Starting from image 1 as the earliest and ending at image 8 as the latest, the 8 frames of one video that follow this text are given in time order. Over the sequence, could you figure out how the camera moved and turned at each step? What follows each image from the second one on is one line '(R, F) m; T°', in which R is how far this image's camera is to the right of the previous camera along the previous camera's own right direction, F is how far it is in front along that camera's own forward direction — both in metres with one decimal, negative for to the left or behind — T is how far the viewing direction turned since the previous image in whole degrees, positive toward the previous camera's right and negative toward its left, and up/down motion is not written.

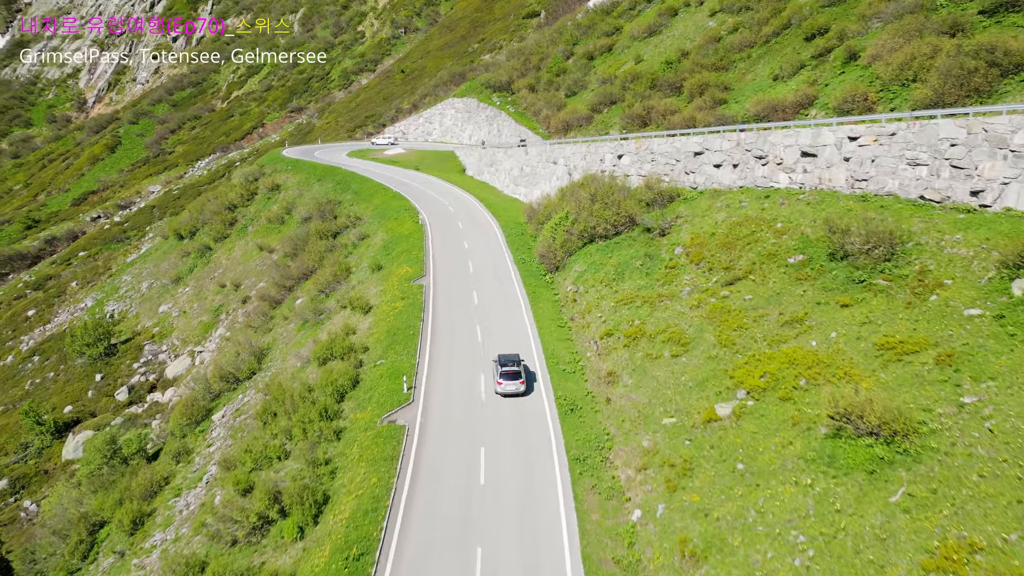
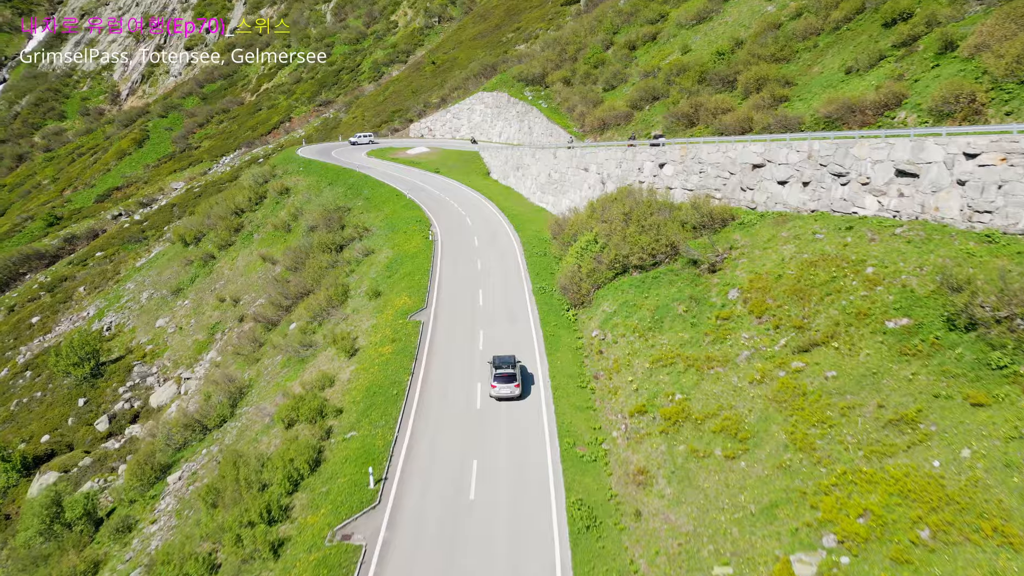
(+0.9, +5.4) m; -3°
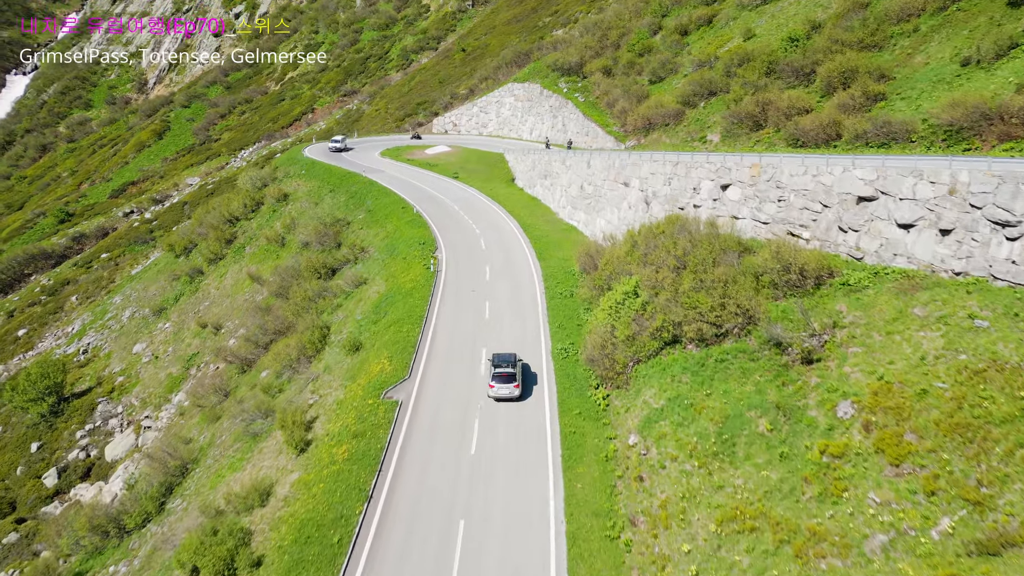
(+0.8, +7.0) m; -3°
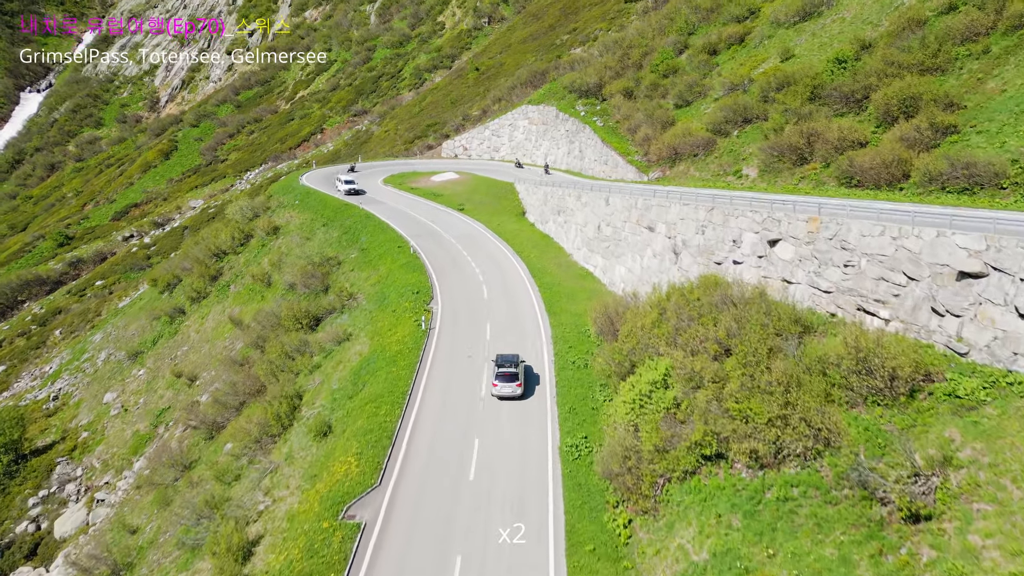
(+0.5, +4.2) m; -1°
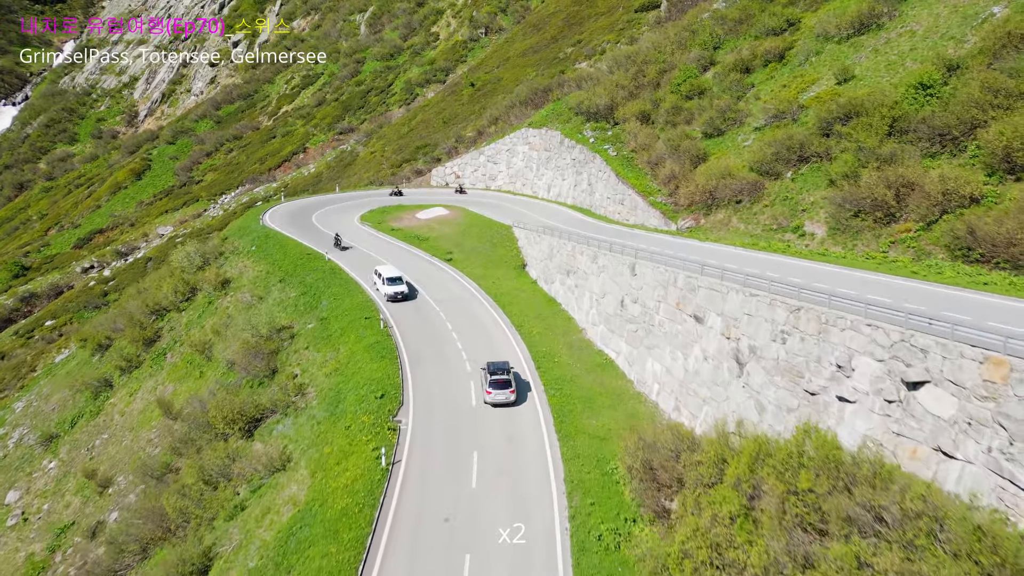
(+0.1, +7.2) m; 0°
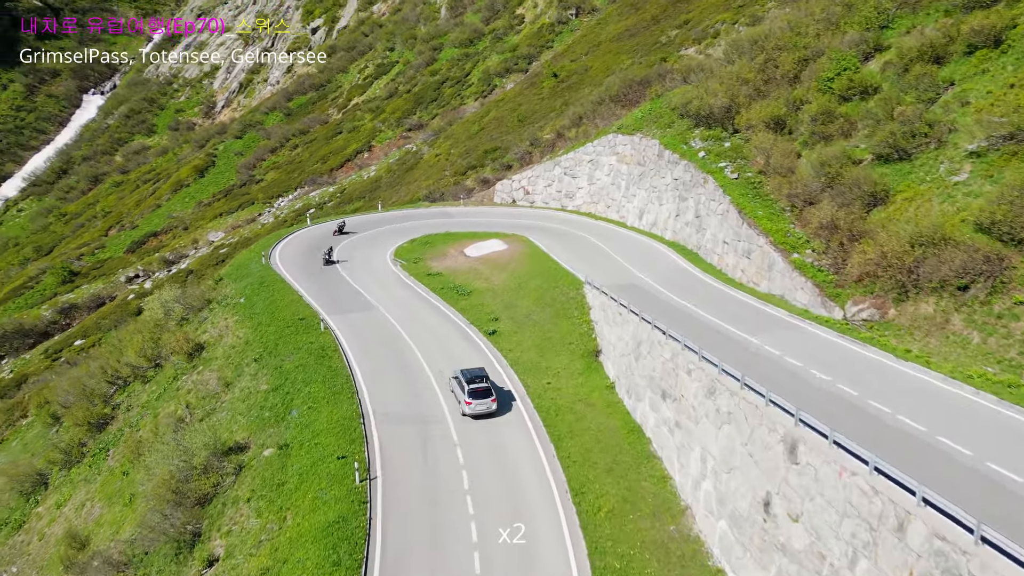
(+0.6, +10.6) m; -7°
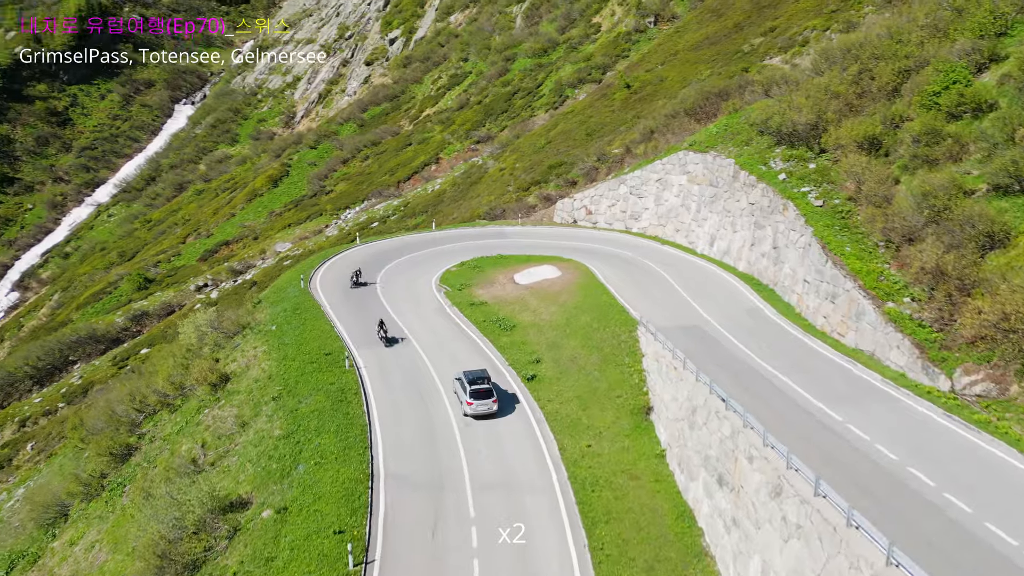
(+1.0, +2.6) m; -6°
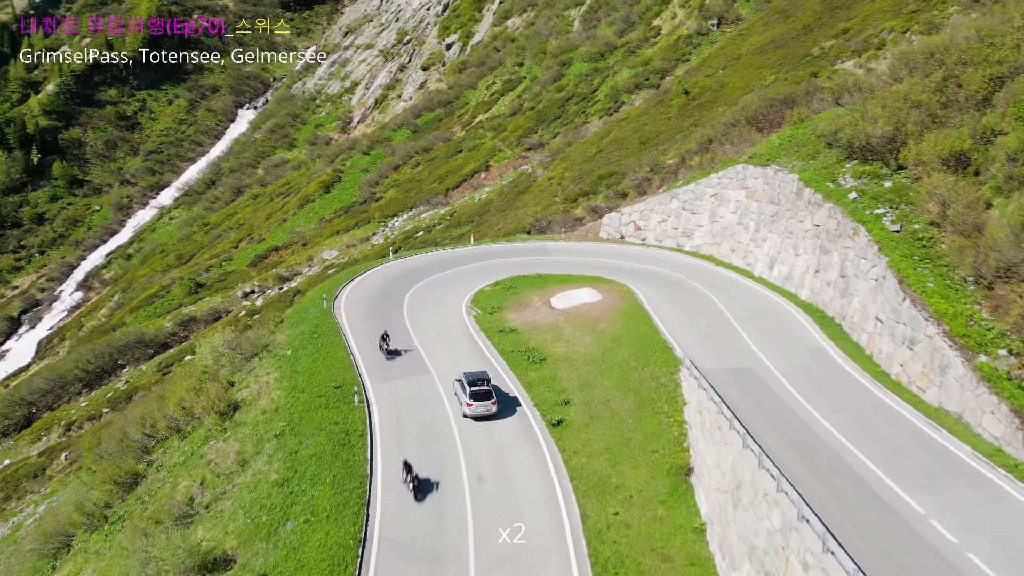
(+0.9, +2.3) m; -5°
